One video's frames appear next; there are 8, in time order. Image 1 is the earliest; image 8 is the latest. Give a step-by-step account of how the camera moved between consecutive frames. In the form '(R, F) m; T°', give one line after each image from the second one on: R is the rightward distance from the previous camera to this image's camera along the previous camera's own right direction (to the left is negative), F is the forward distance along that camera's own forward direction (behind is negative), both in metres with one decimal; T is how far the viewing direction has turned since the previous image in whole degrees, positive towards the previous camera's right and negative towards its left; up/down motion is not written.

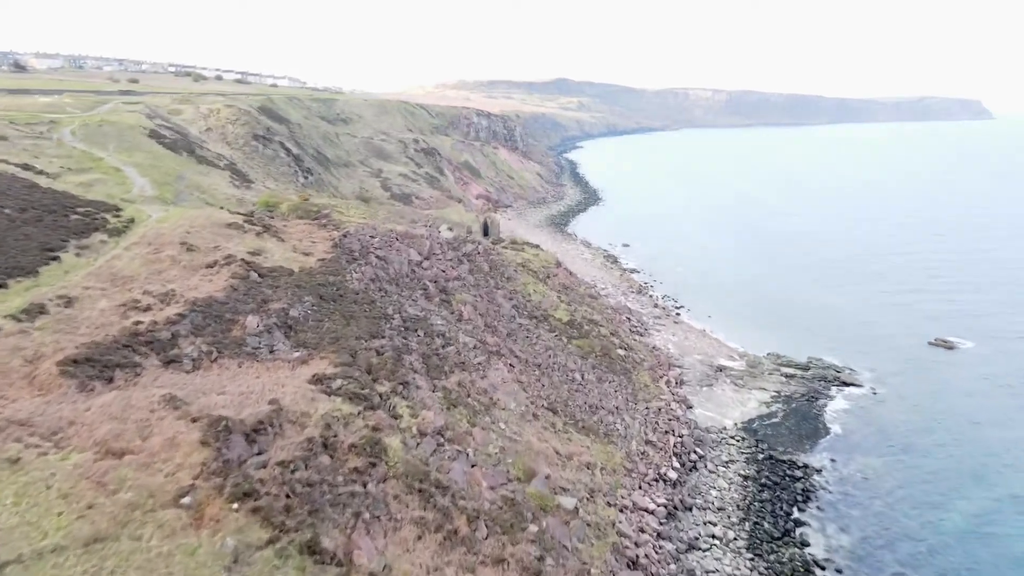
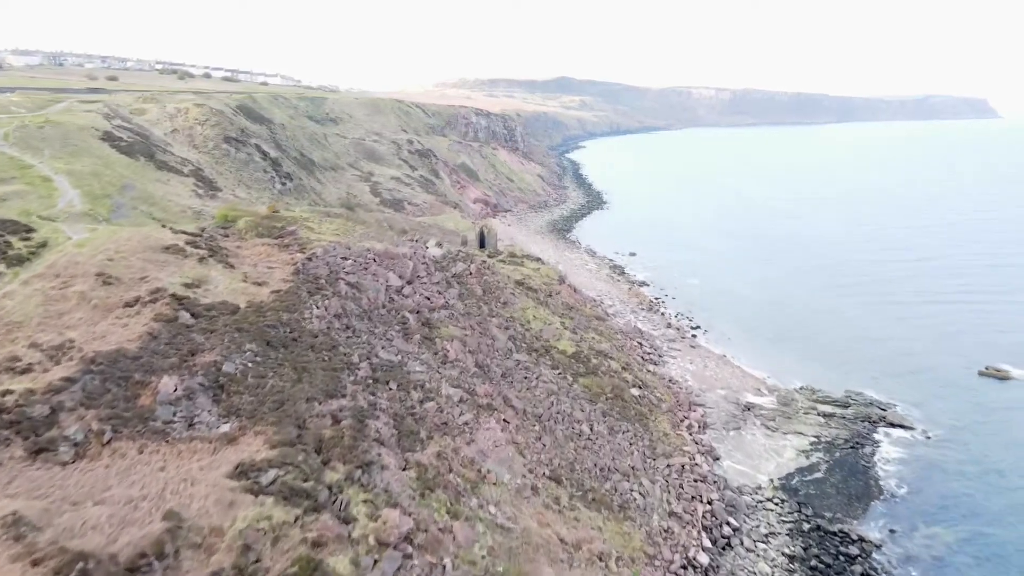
(+0.2, +4.6) m; 0°
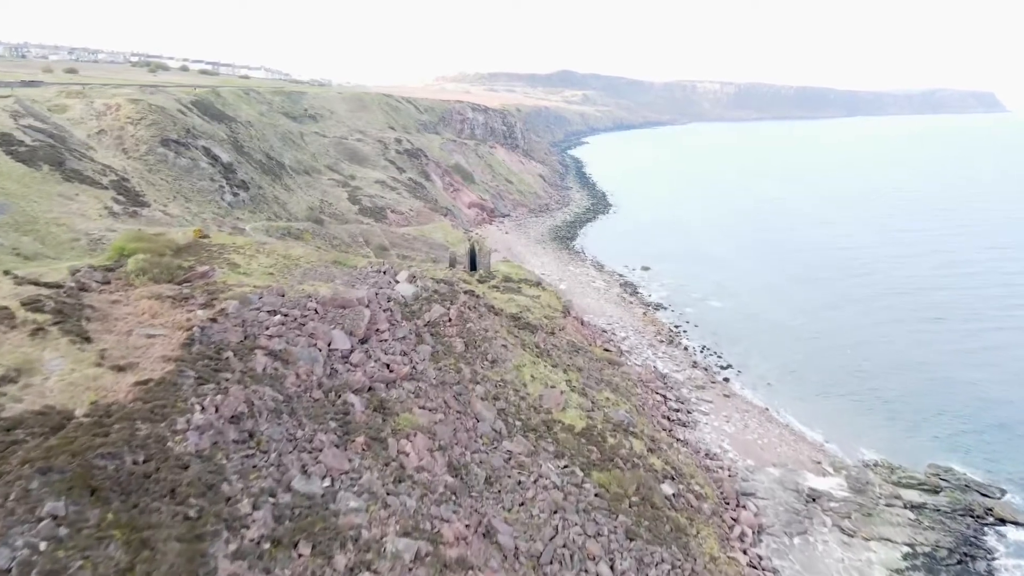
(+0.4, +7.3) m; 0°
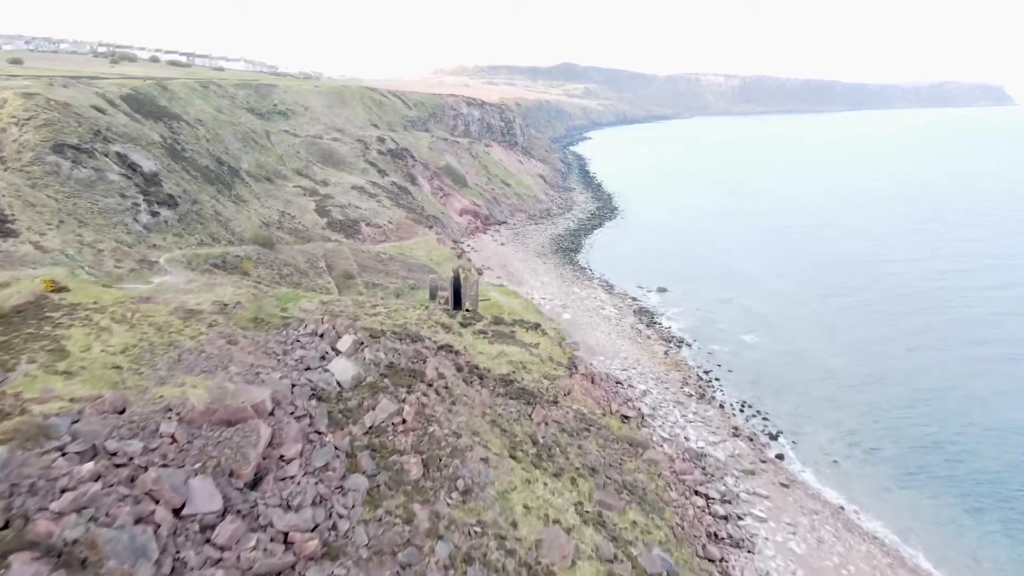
(+0.4, +8.0) m; 0°
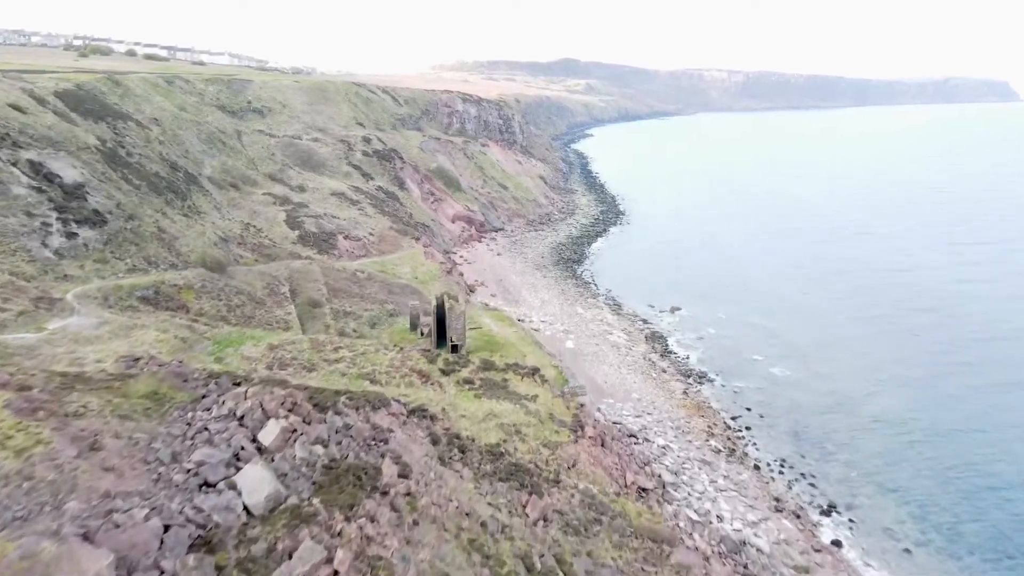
(+0.3, +5.4) m; 0°
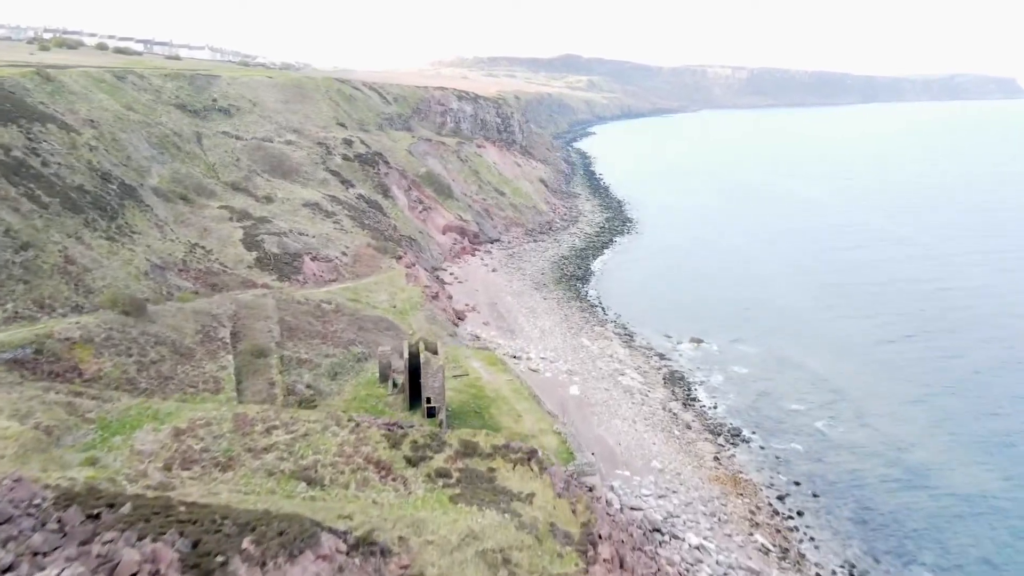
(+0.4, +6.0) m; 0°
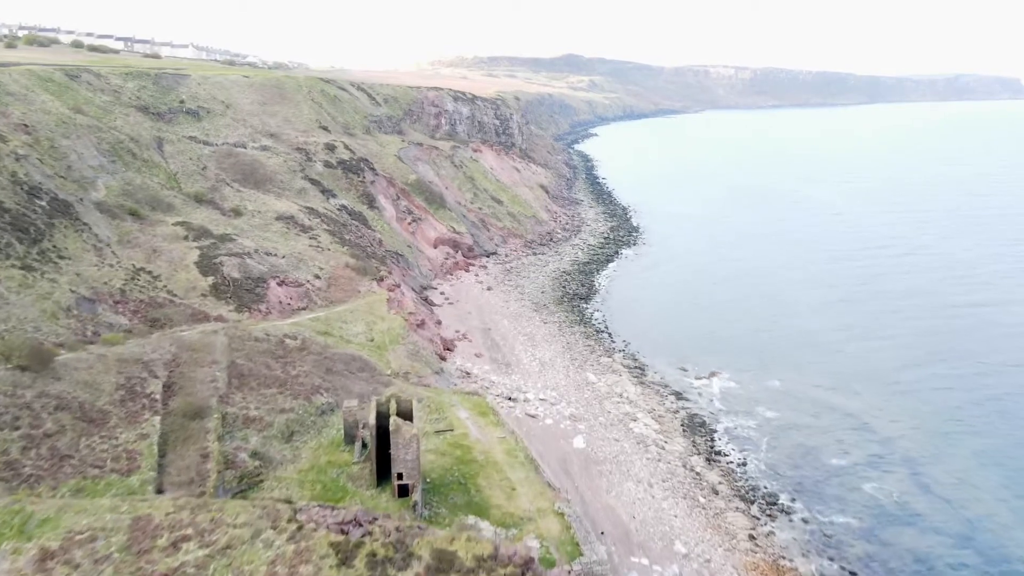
(+0.3, +4.6) m; 0°
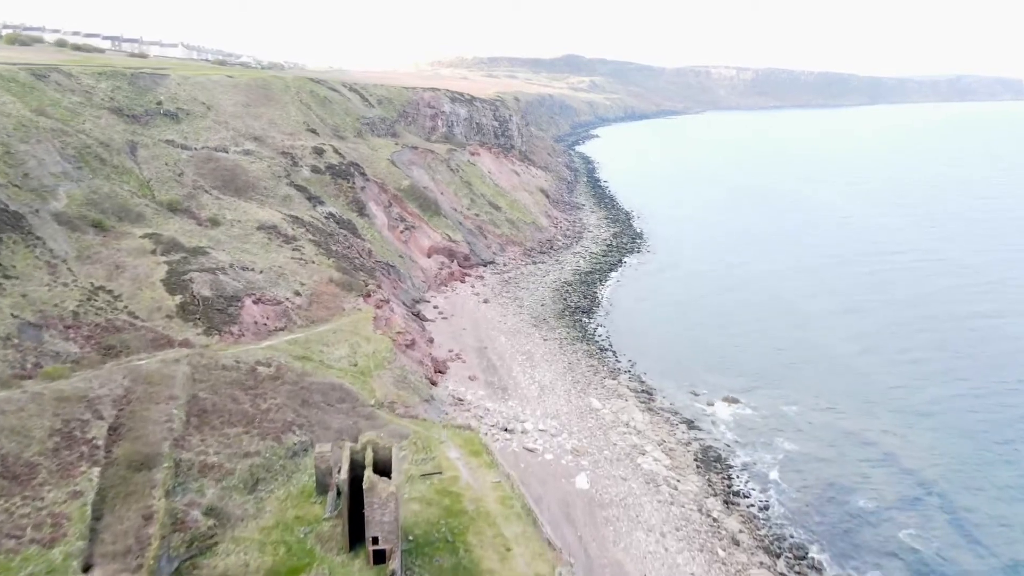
(+0.2, +2.7) m; 0°
